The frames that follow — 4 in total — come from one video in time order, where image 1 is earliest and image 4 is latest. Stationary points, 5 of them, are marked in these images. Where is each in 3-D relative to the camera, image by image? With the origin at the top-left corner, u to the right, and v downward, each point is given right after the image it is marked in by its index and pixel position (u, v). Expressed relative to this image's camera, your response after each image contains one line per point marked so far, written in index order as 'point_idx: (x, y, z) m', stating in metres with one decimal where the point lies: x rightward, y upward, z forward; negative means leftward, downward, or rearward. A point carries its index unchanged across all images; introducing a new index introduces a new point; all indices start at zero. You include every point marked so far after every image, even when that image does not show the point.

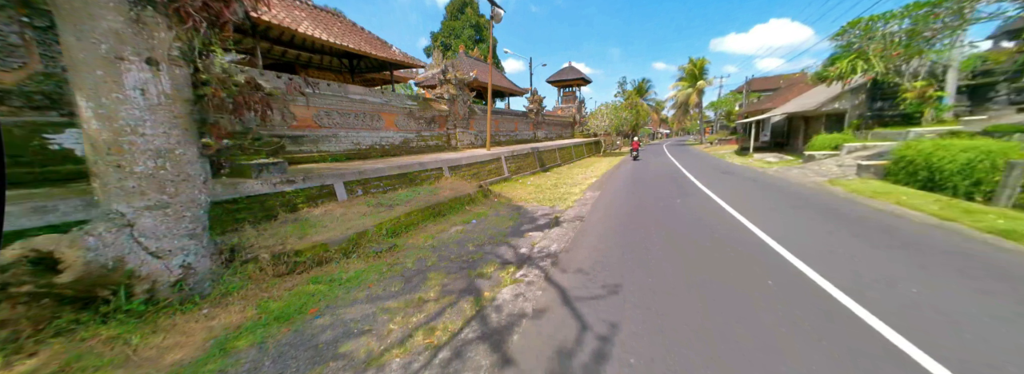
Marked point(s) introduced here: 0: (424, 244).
0: (-1.3, -0.8, +4.7) m
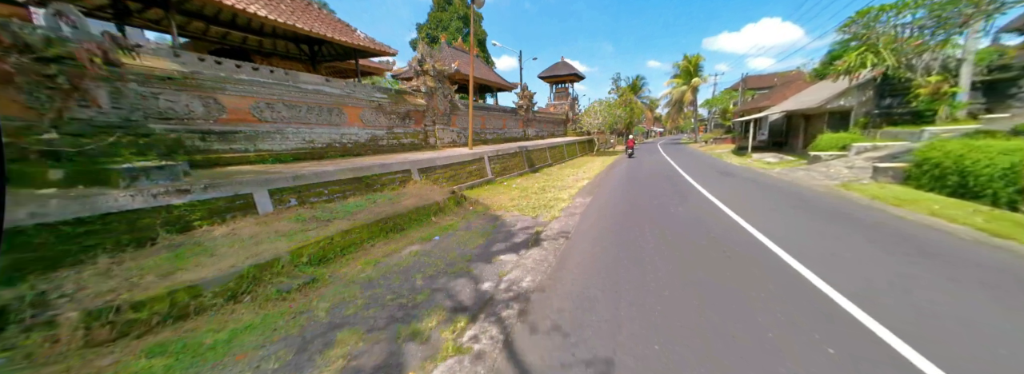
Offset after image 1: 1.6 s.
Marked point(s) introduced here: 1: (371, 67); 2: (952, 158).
0: (-1.7, -1.0, +3.6) m
1: (-5.8, +4.8, +12.8) m
2: (+10.2, +0.7, +7.4) m
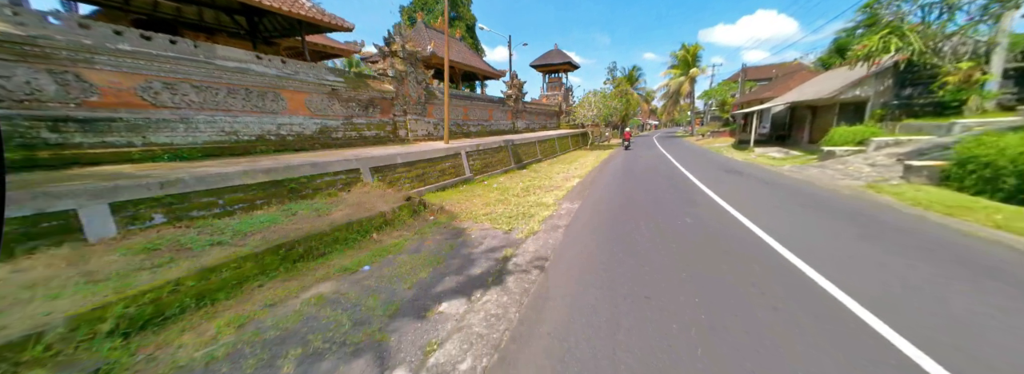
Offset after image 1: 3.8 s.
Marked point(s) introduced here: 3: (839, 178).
0: (-2.2, -1.1, +2.3) m
1: (-6.4, +4.9, +11.2) m
2: (+9.7, +0.6, +6.2) m
3: (+9.5, +0.3, +9.3) m
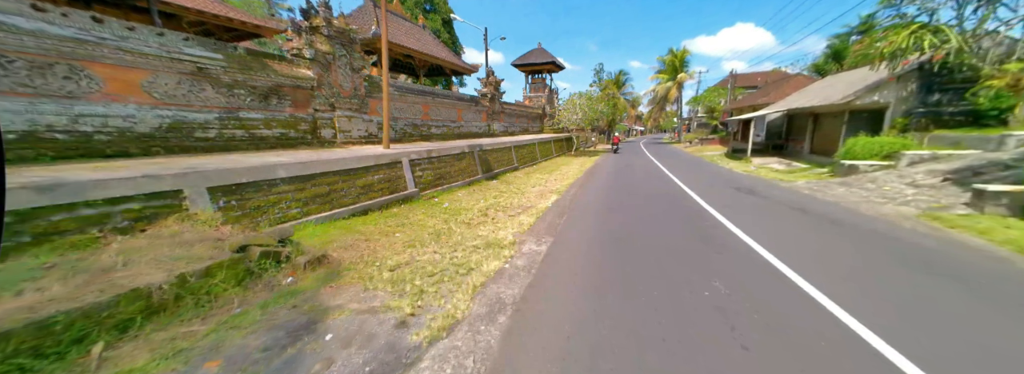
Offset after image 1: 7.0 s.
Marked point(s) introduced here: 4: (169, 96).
0: (-2.9, -1.5, -0.1) m
1: (-7.4, +4.5, +8.8) m
2: (+8.8, 0.0, +4.4) m
3: (+8.5, -0.3, +7.5) m
4: (-5.4, +1.4, +5.0) m
